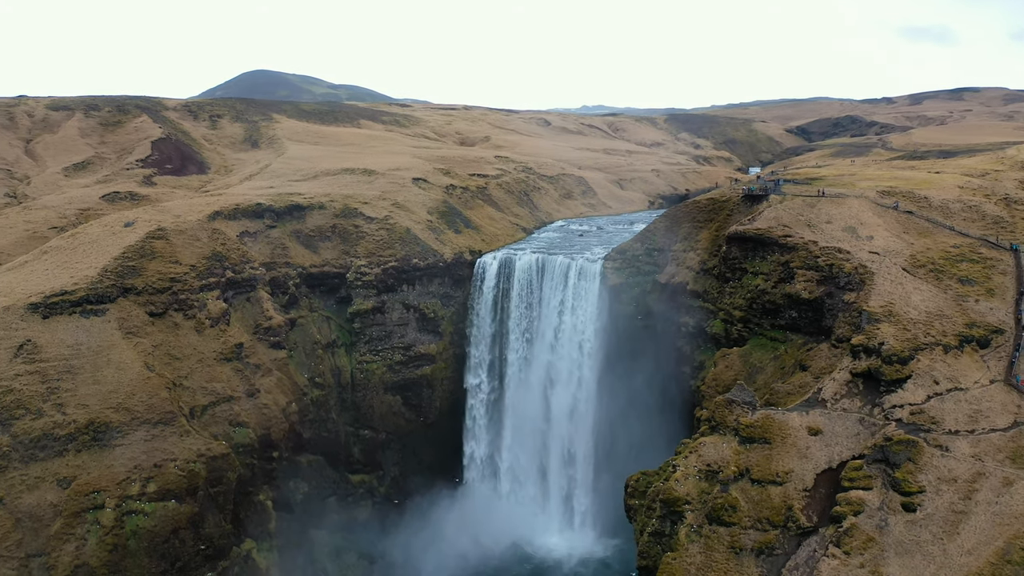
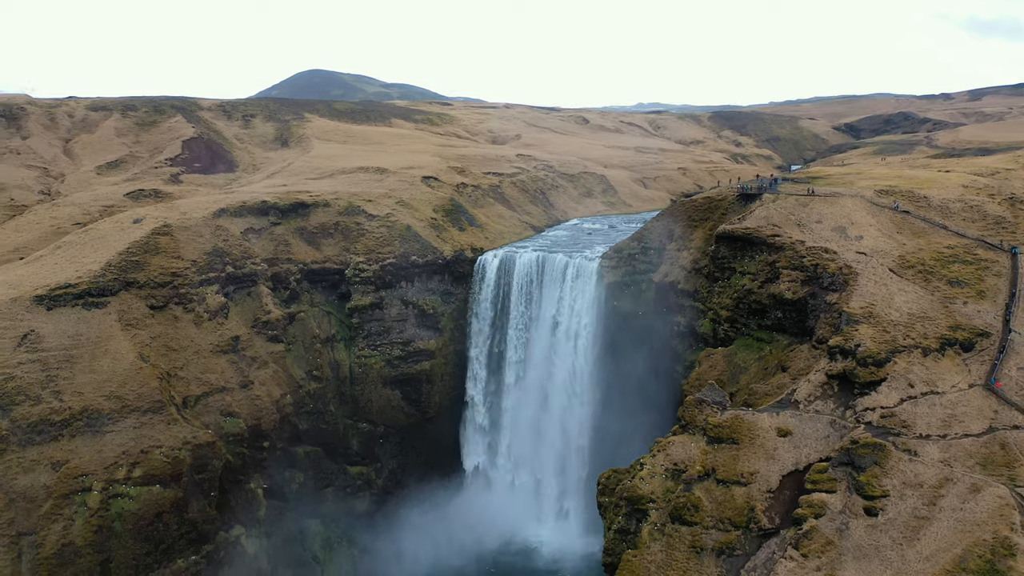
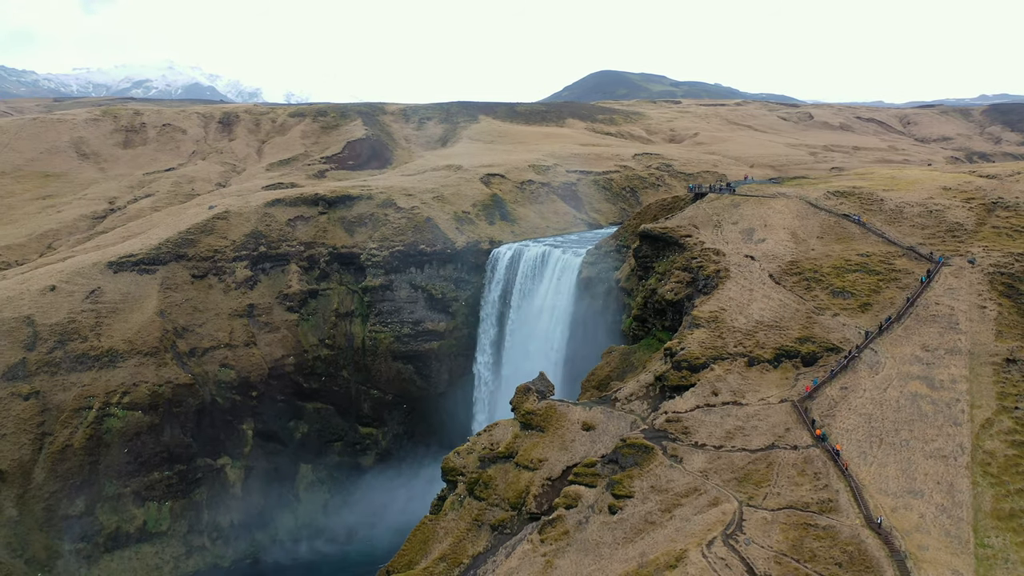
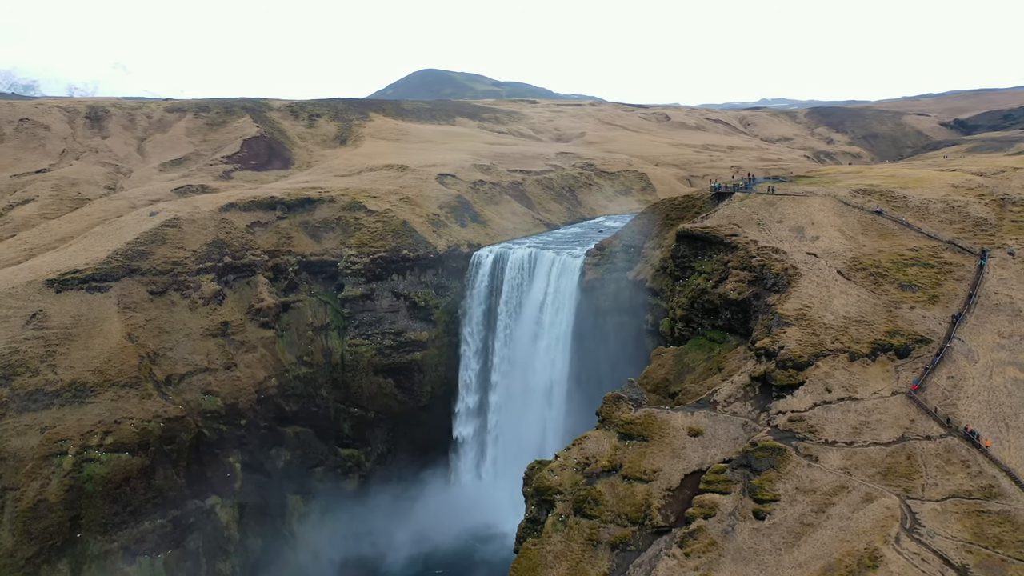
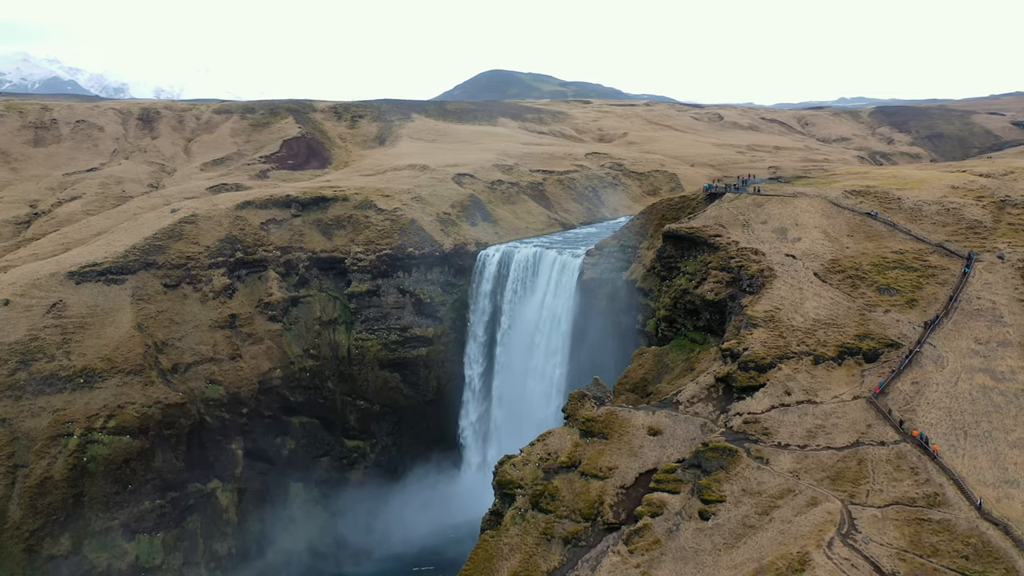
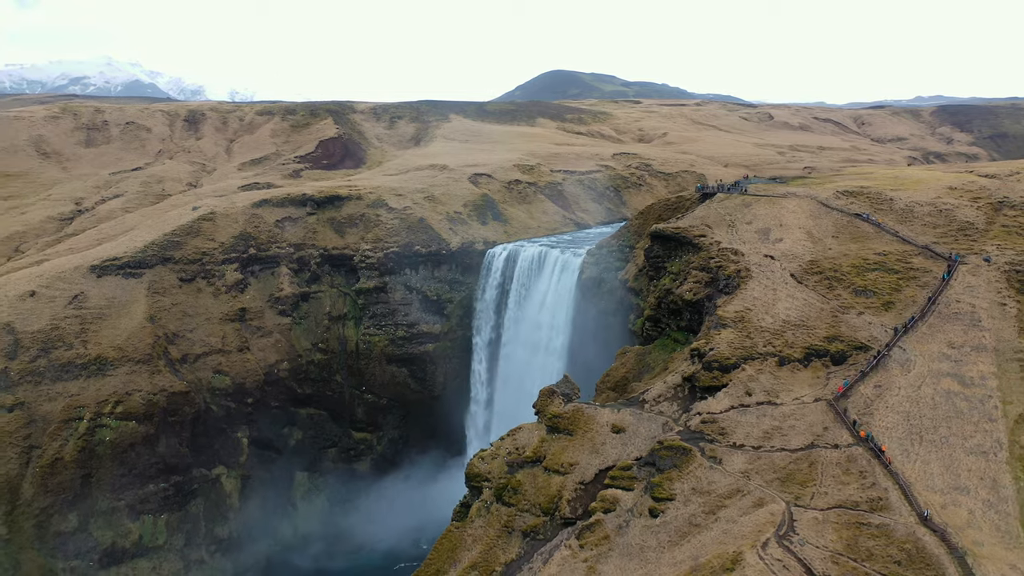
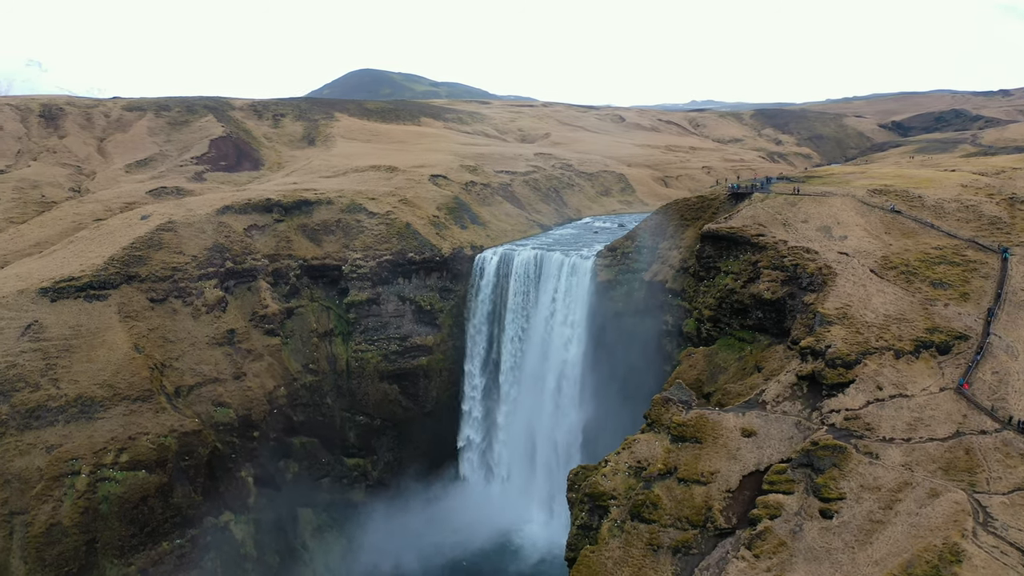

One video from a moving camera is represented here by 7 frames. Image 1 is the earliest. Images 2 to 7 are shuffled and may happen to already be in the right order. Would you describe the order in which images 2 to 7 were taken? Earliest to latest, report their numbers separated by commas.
2, 7, 4, 5, 6, 3
